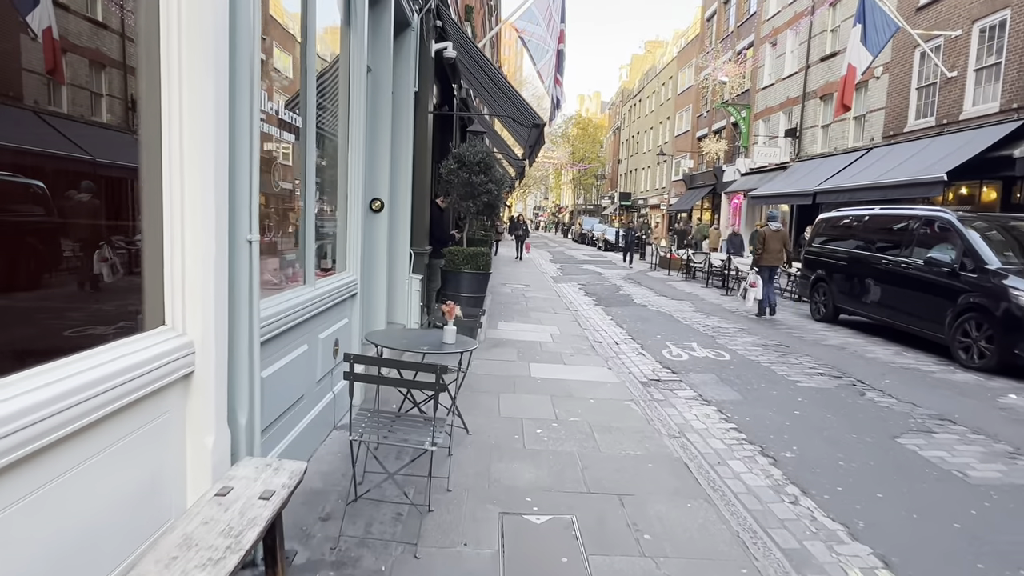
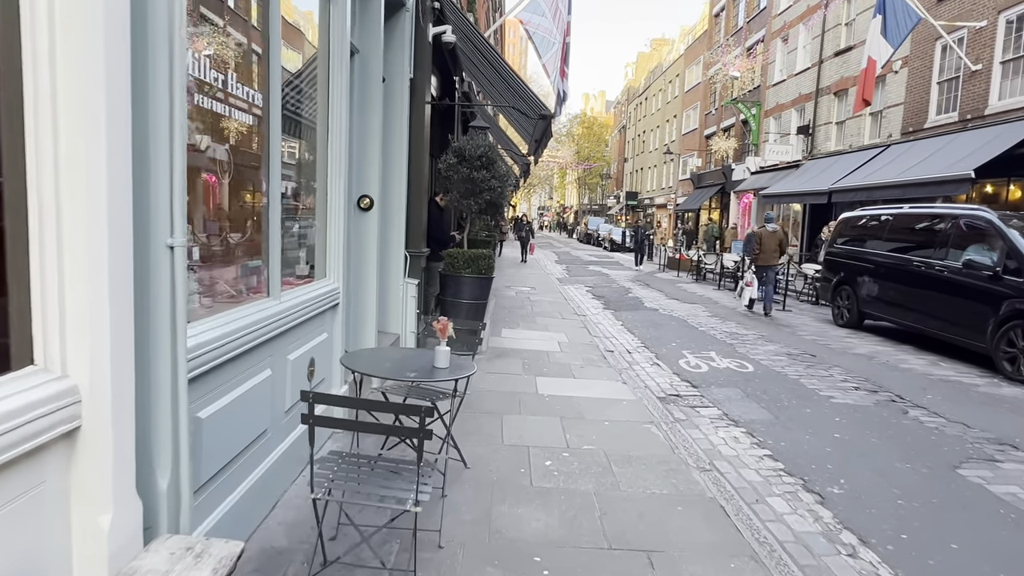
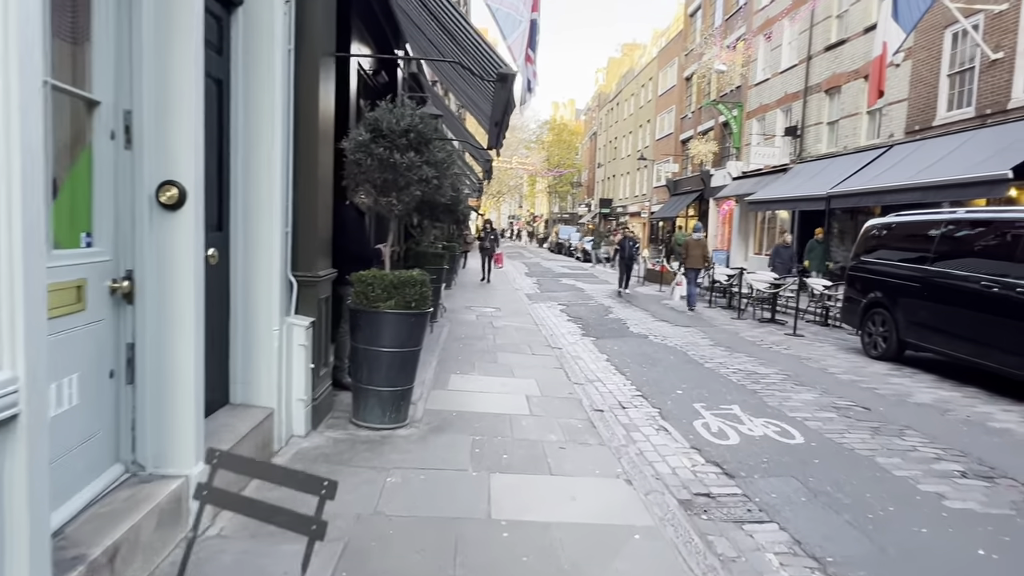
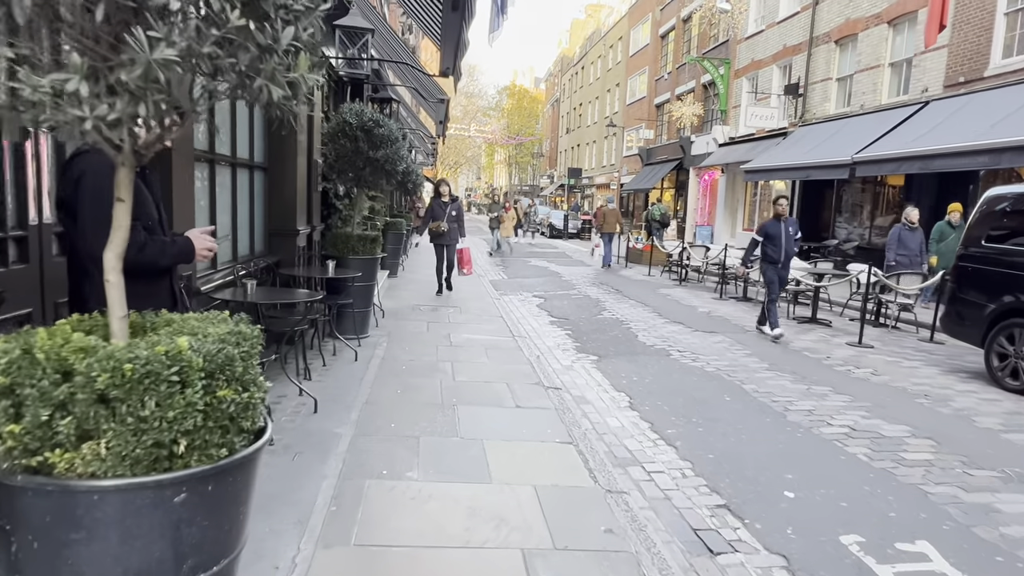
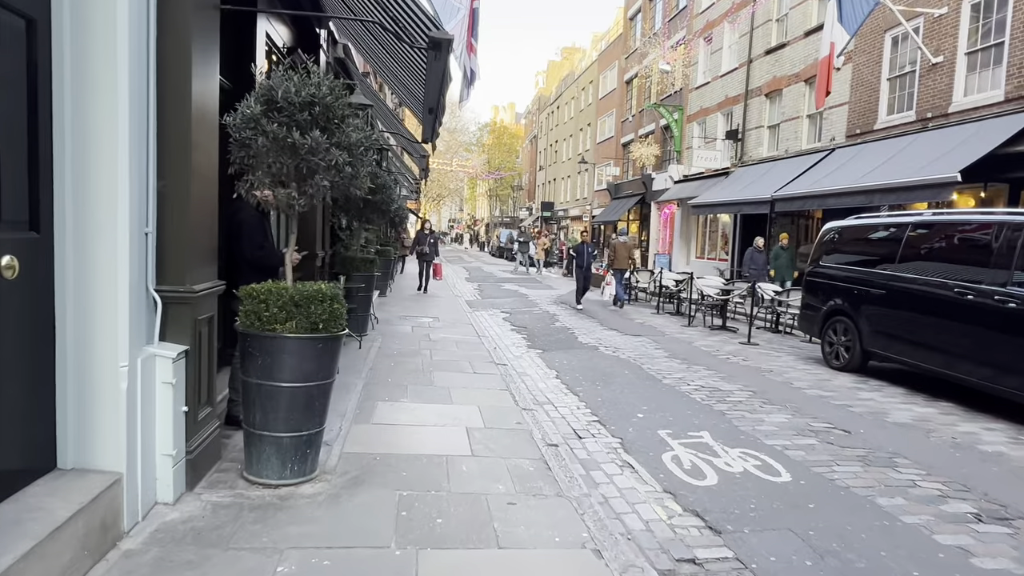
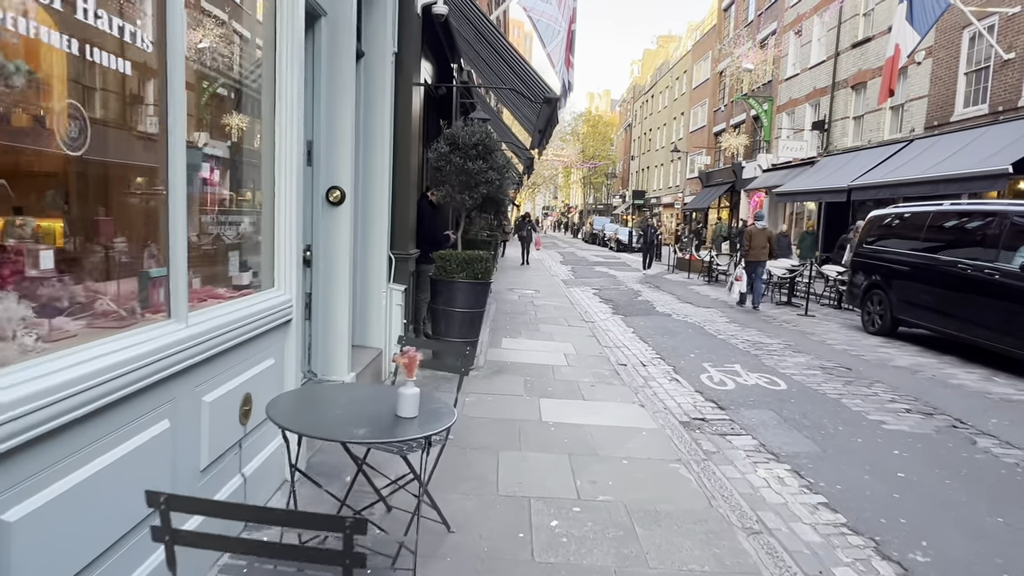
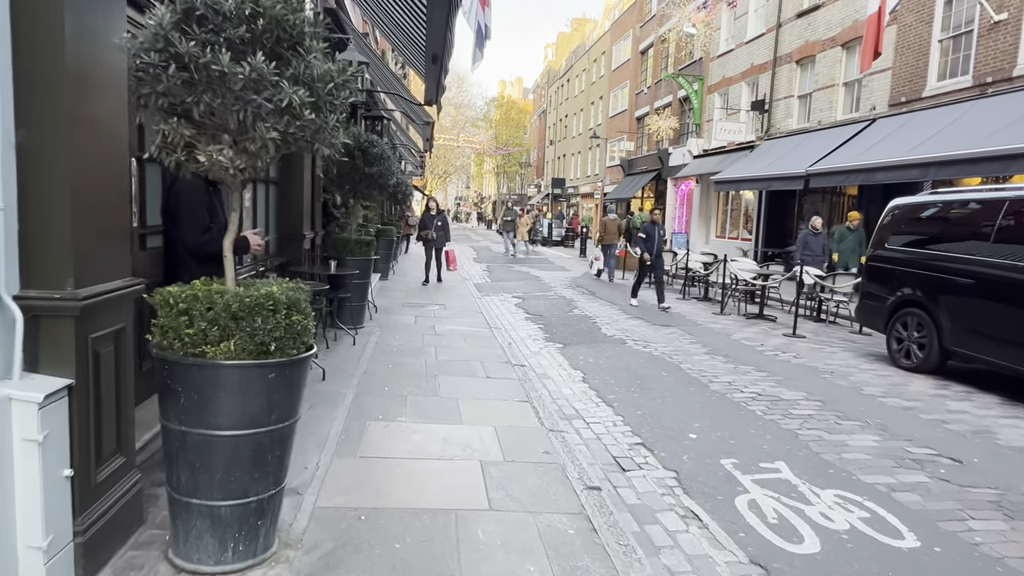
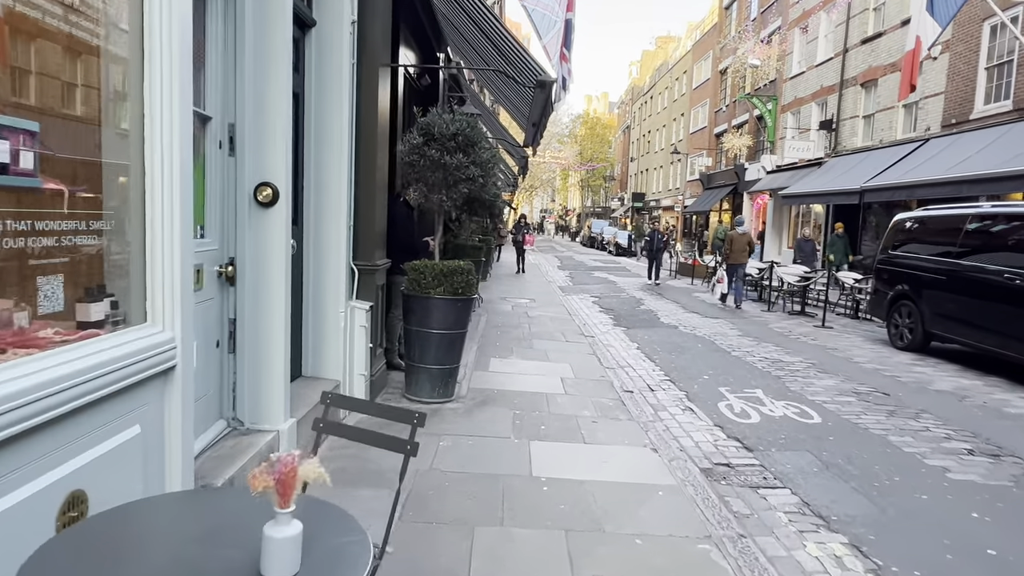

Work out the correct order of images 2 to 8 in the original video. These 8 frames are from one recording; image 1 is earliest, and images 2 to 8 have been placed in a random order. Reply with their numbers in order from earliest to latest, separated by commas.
2, 6, 8, 3, 5, 7, 4
